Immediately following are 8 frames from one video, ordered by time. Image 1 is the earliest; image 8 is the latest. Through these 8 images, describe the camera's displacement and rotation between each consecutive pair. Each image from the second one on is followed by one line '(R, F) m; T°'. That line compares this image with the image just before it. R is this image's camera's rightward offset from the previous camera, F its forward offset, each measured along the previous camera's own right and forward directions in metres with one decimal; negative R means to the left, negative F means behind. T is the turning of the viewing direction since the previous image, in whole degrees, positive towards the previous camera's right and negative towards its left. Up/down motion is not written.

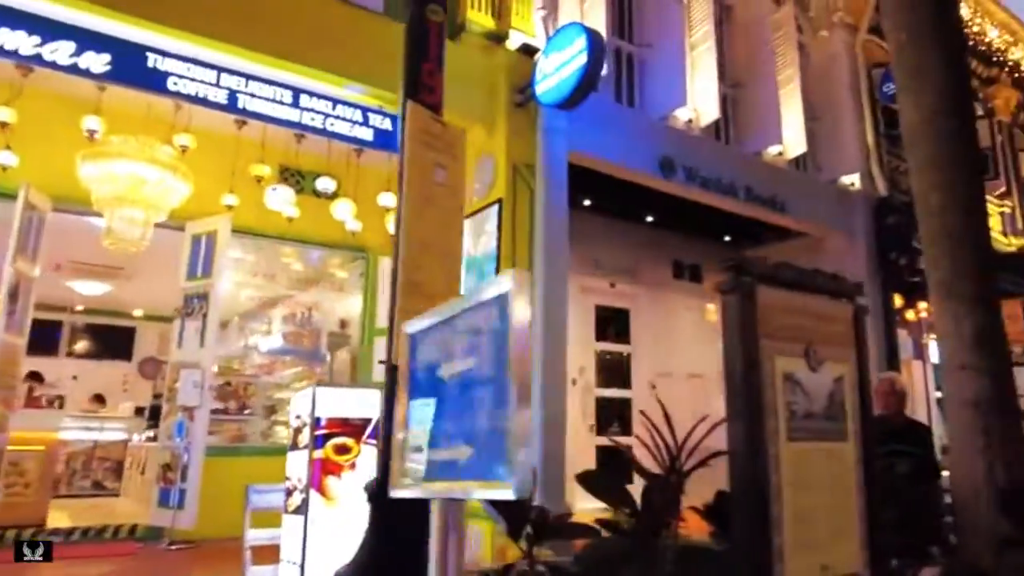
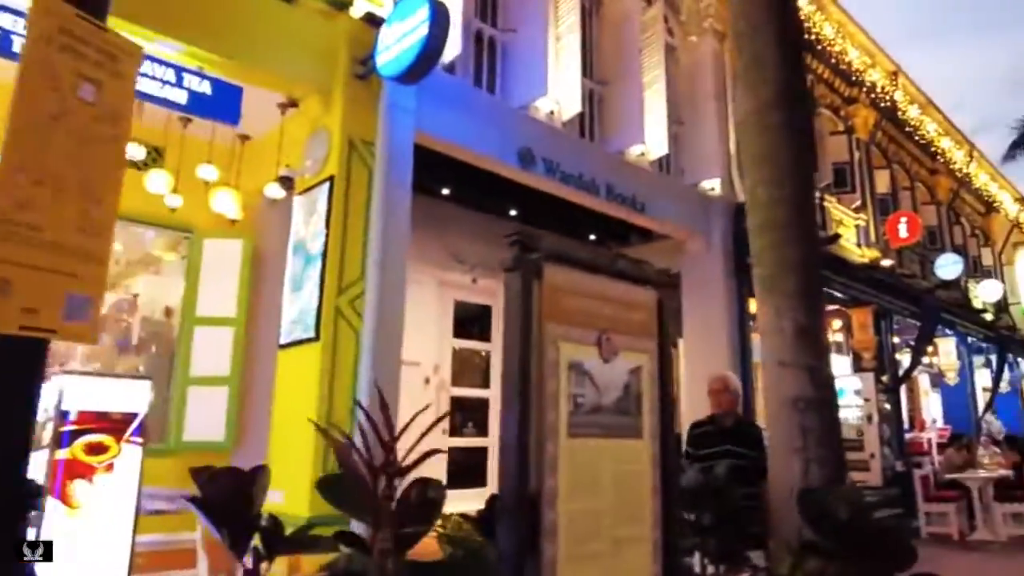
(+0.5, +0.4) m; +8°
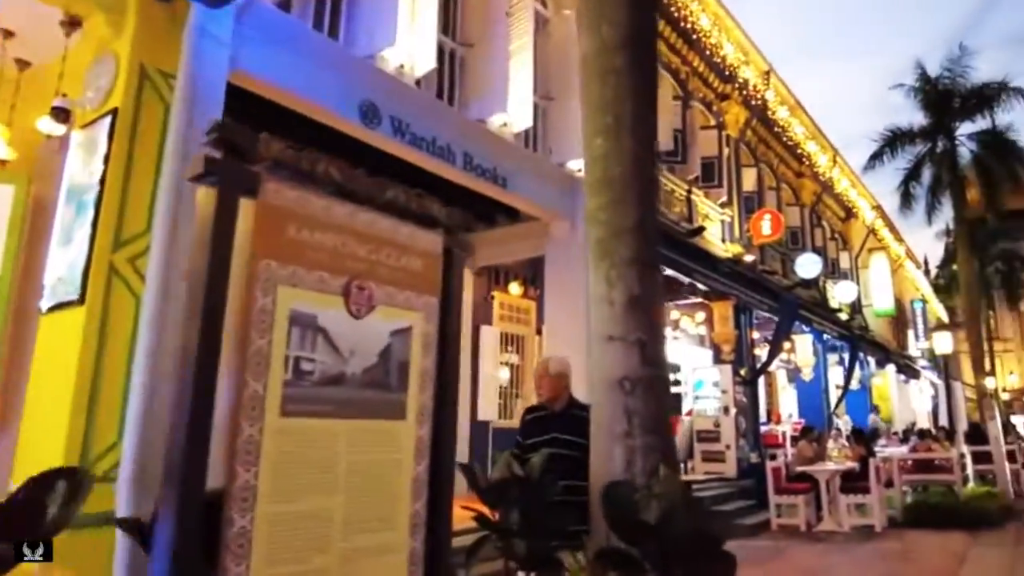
(+0.5, +0.7) m; +8°
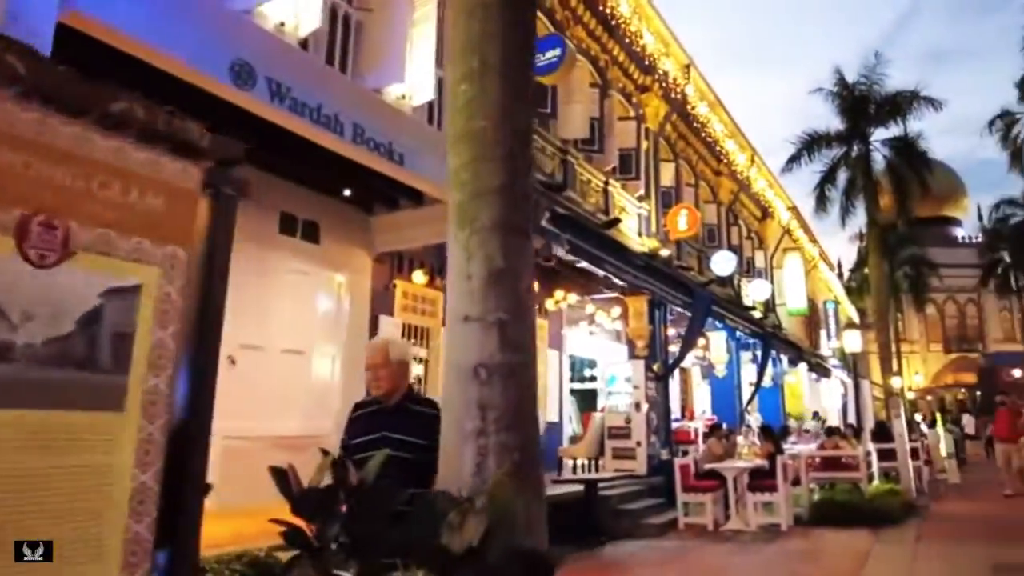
(+0.4, +0.6) m; +5°
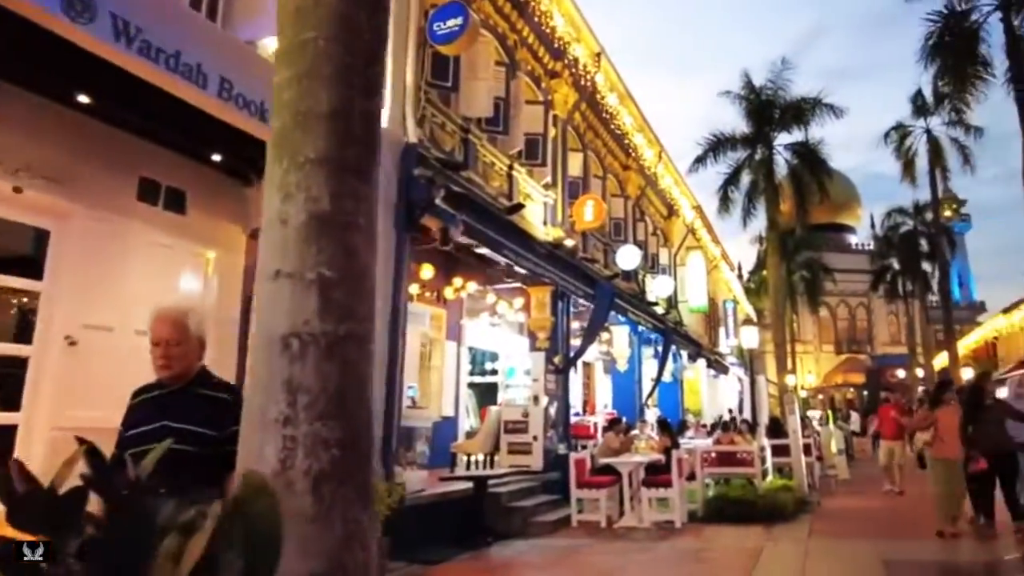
(+0.3, +0.6) m; +7°
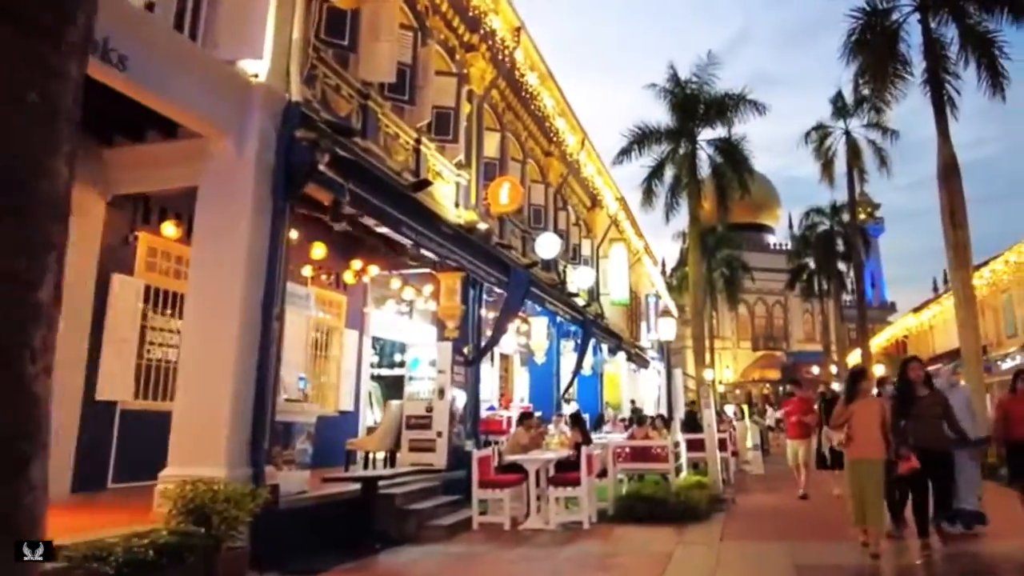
(+0.4, +0.8) m; +5°
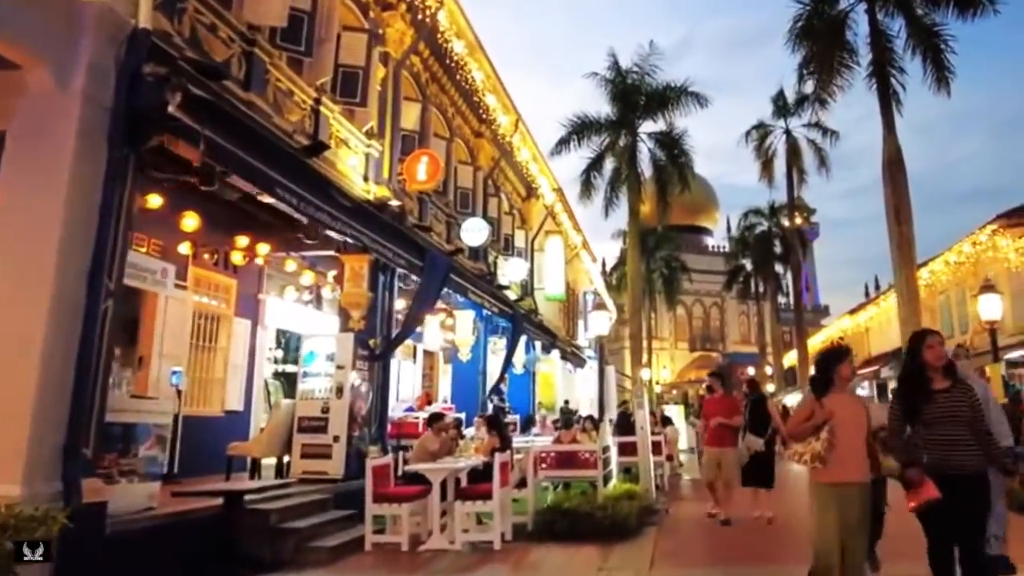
(+0.4, +1.3) m; +4°
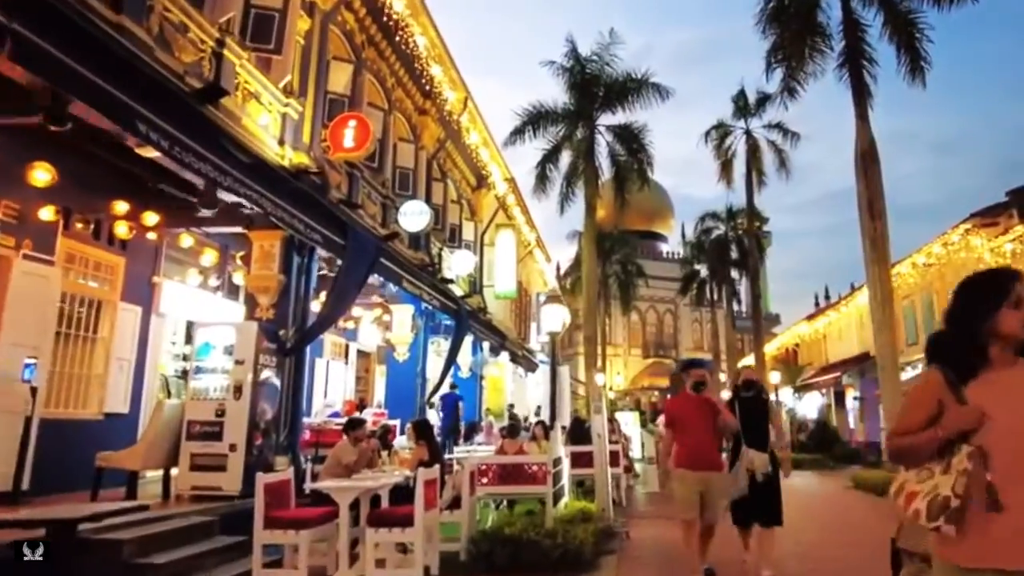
(+0.2, +1.5) m; +3°
